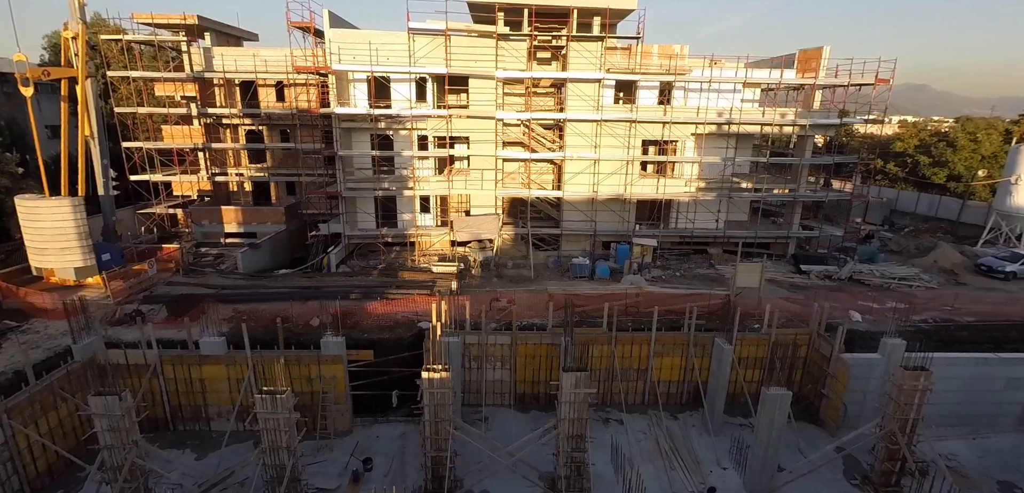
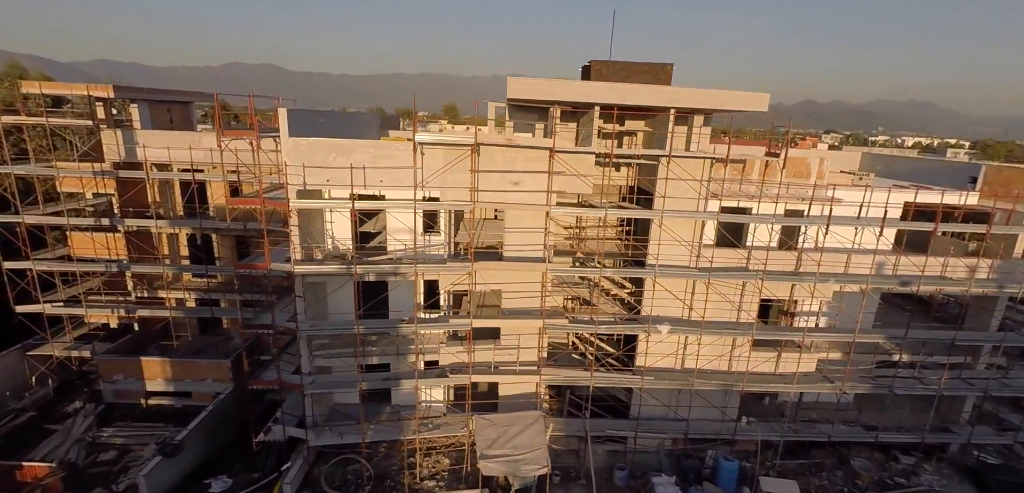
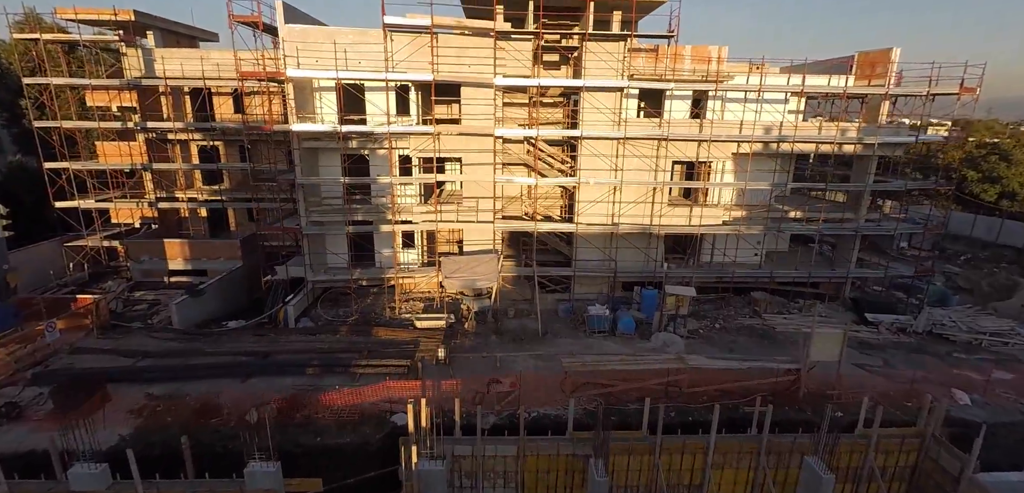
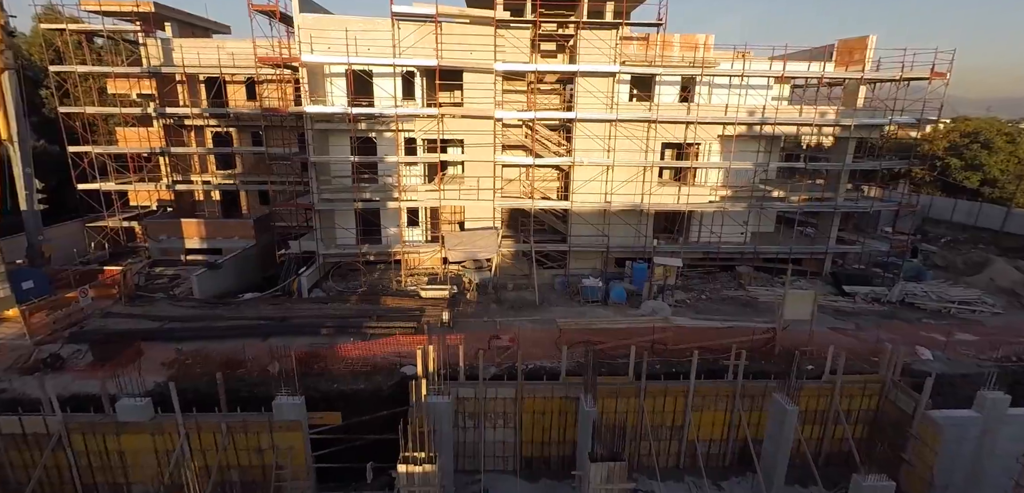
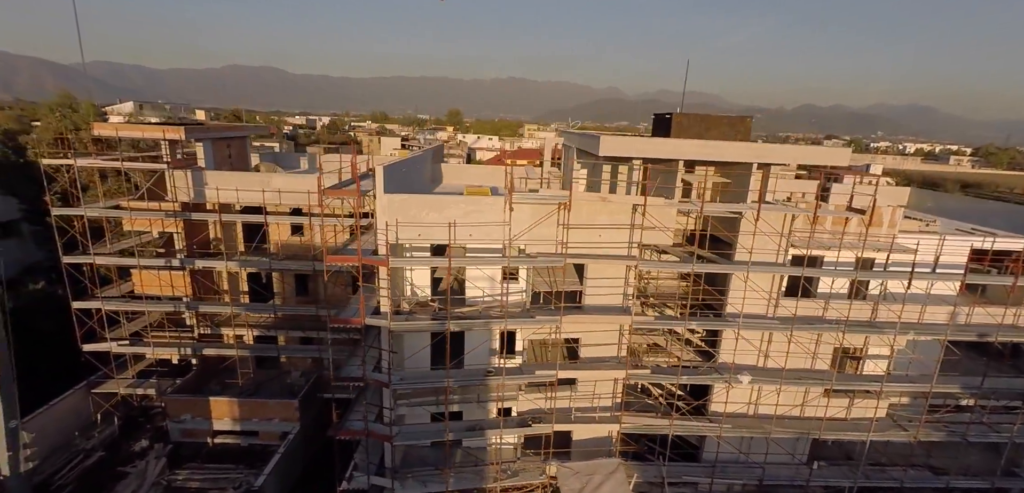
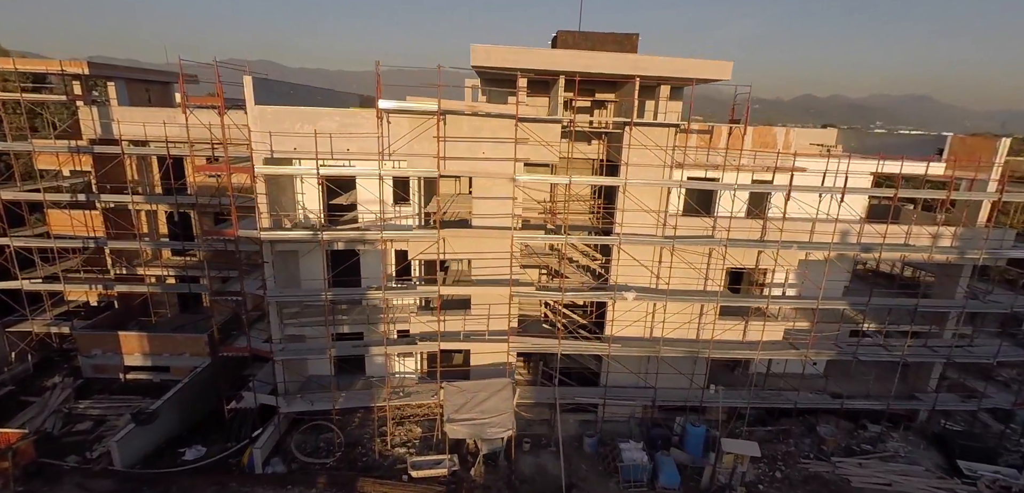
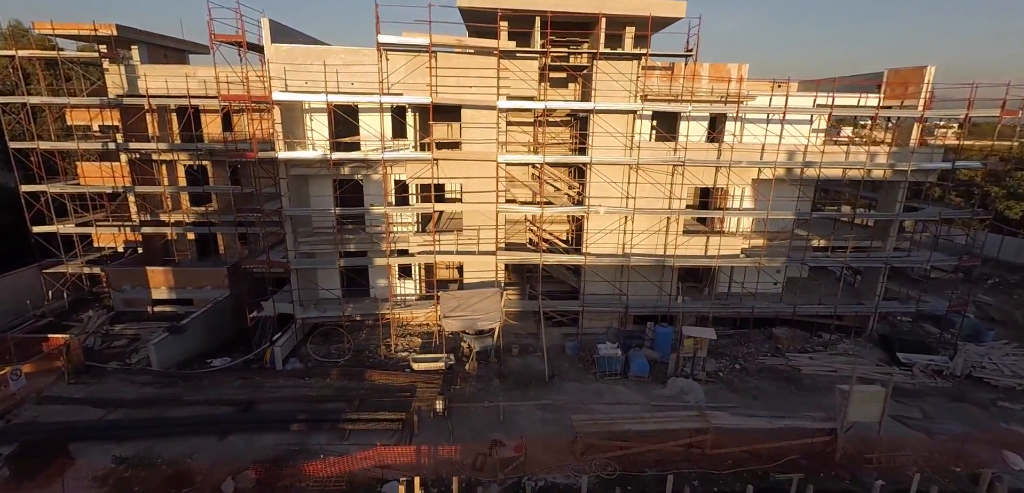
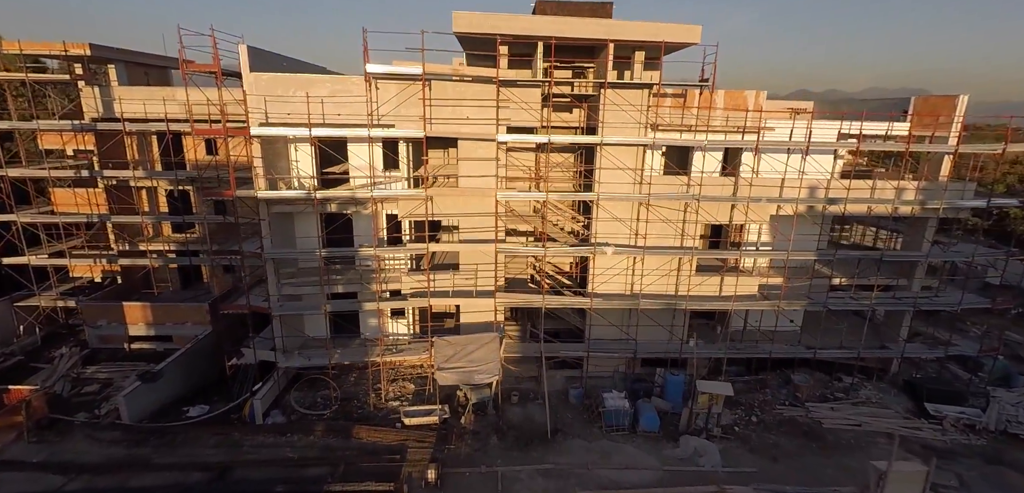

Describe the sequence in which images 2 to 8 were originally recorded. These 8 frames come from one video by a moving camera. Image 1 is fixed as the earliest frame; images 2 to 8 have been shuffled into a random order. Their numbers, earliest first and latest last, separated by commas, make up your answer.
4, 3, 7, 8, 6, 2, 5
